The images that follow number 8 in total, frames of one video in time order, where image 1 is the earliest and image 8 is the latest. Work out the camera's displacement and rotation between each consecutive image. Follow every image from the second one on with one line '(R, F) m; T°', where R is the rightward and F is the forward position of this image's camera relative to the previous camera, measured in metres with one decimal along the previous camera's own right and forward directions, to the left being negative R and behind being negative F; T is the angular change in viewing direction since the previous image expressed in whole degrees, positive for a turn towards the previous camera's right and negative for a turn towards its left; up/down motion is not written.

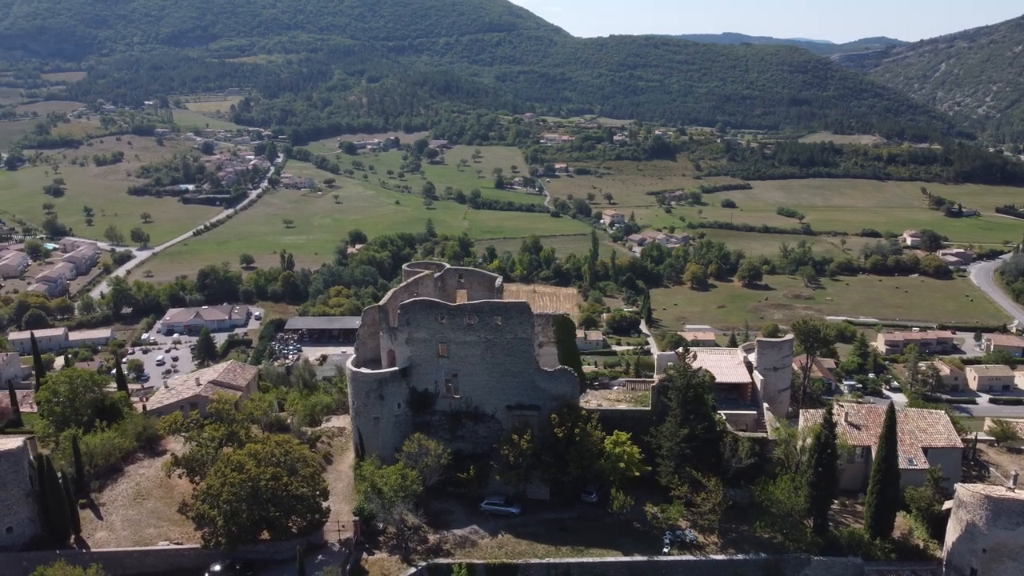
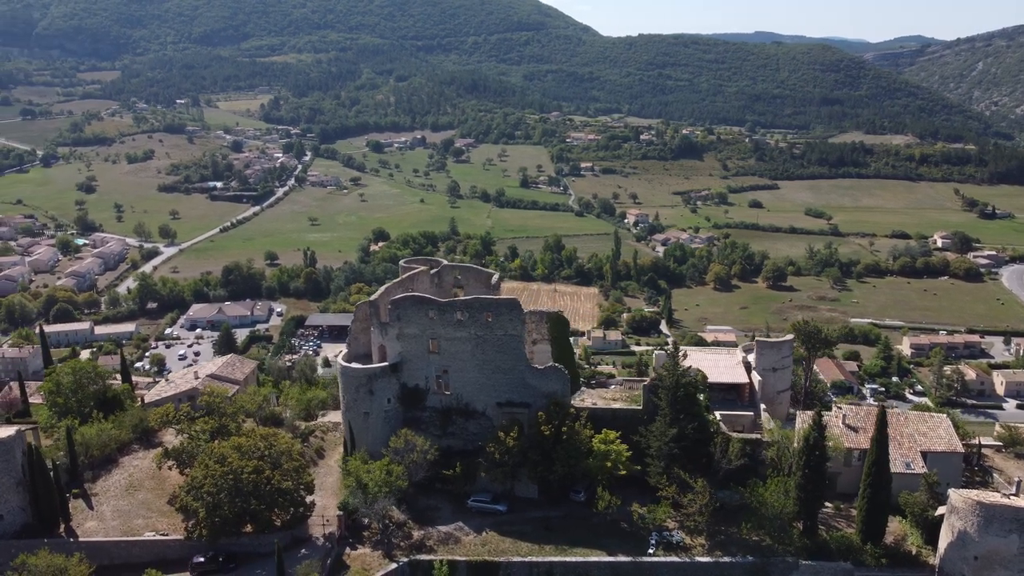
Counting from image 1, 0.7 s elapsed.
(+1.2, +0.2) m; -2°
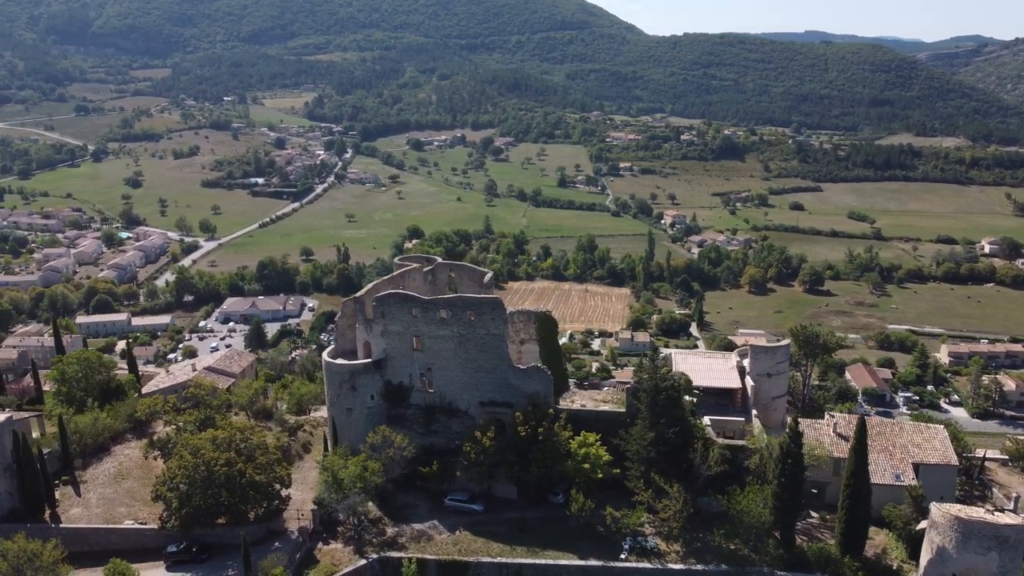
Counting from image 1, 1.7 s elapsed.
(+1.8, +0.2) m; -3°
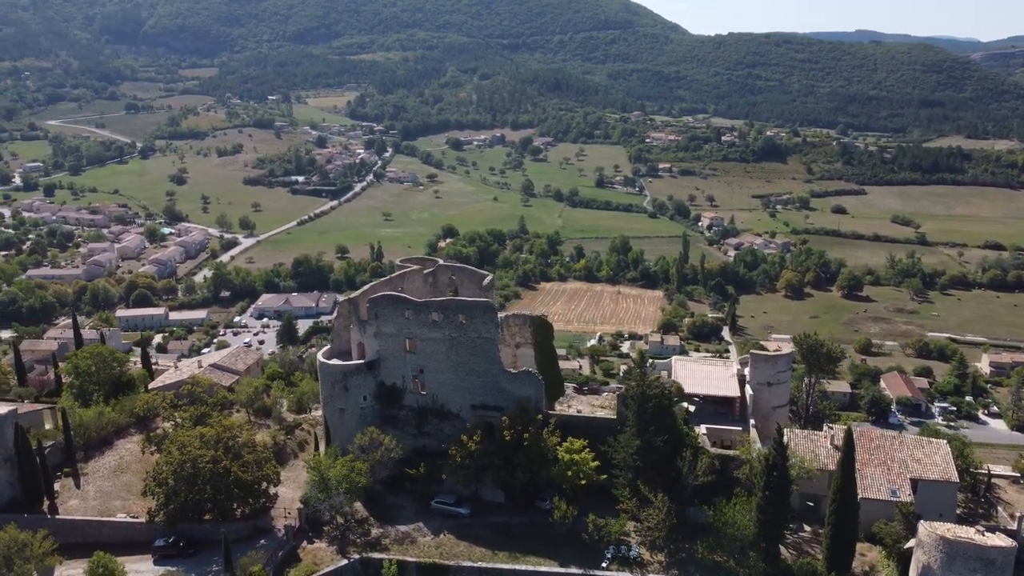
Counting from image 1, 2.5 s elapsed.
(+1.5, +0.1) m; -3°
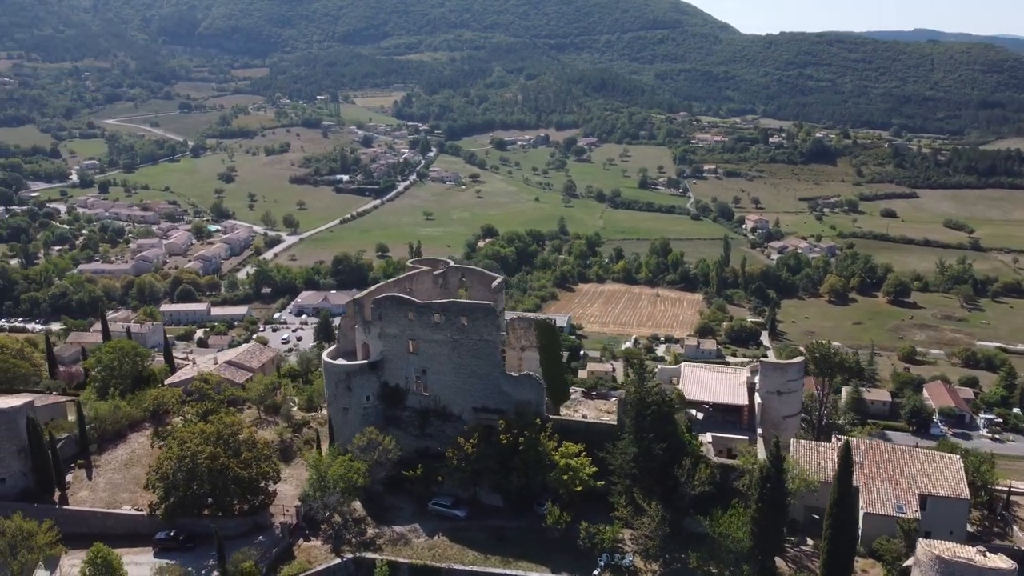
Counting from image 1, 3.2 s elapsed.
(+1.3, +0.1) m; -3°
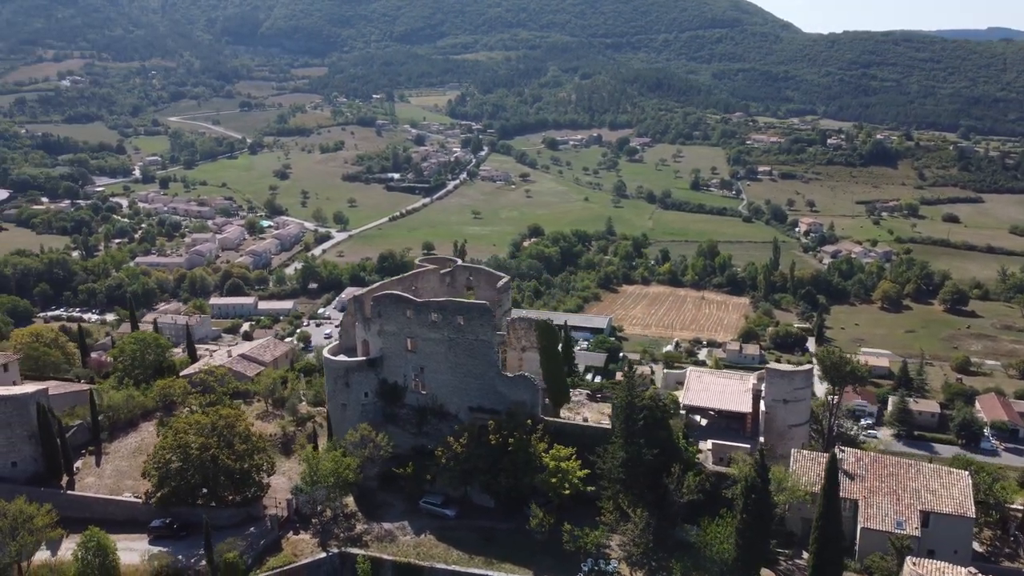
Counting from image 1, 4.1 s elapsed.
(+1.8, +0.2) m; -4°
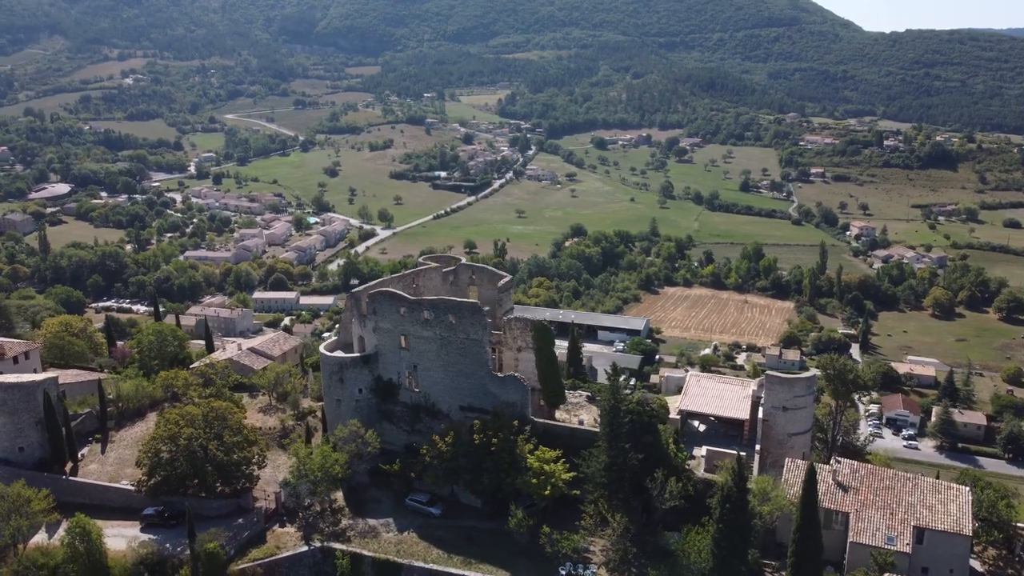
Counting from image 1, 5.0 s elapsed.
(+1.8, +0.2) m; -4°
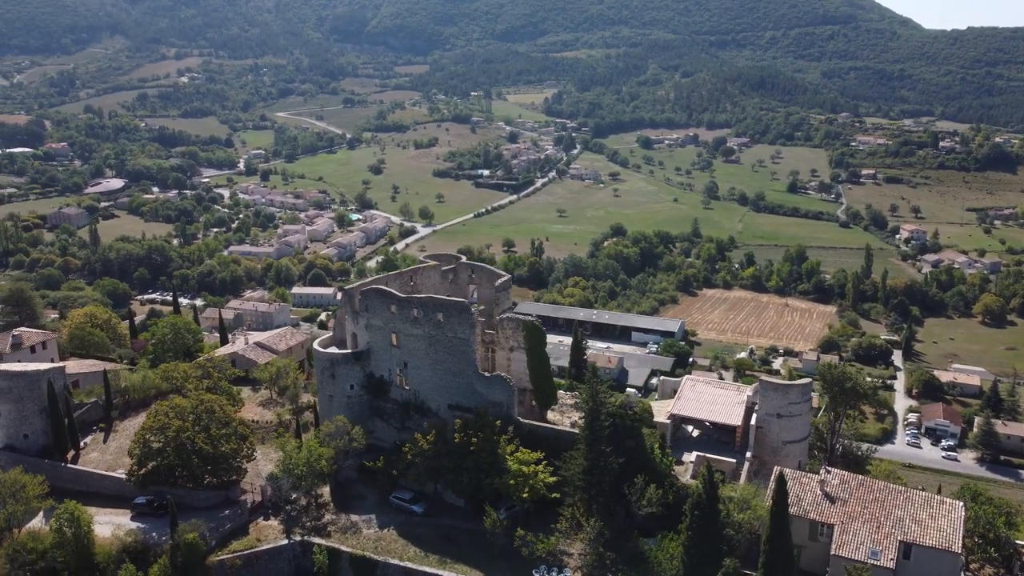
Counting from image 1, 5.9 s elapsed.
(+1.8, +0.2) m; -3°
